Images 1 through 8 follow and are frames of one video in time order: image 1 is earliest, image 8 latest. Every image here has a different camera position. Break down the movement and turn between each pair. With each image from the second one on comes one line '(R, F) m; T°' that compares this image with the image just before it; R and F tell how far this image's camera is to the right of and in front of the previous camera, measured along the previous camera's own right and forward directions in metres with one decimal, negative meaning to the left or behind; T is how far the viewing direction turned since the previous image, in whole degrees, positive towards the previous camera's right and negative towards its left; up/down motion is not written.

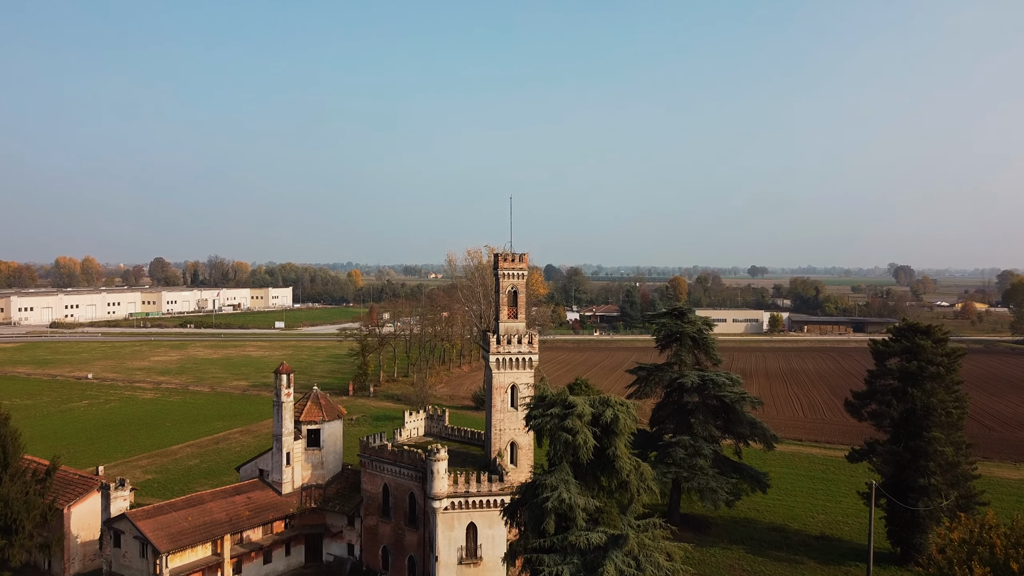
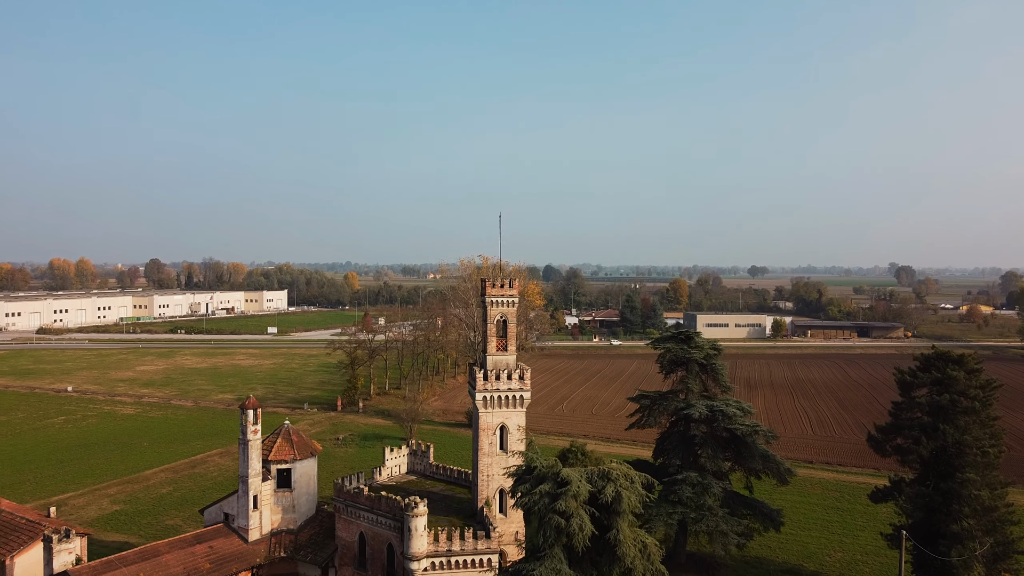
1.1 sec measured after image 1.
(+0.3, +2.9) m; 0°
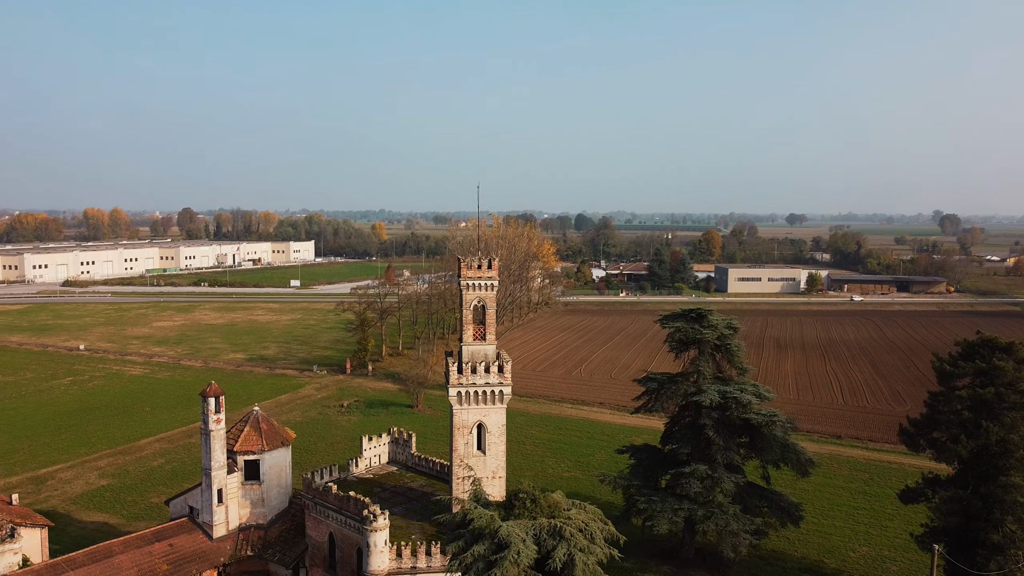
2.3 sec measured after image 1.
(+1.5, +3.1) m; -2°
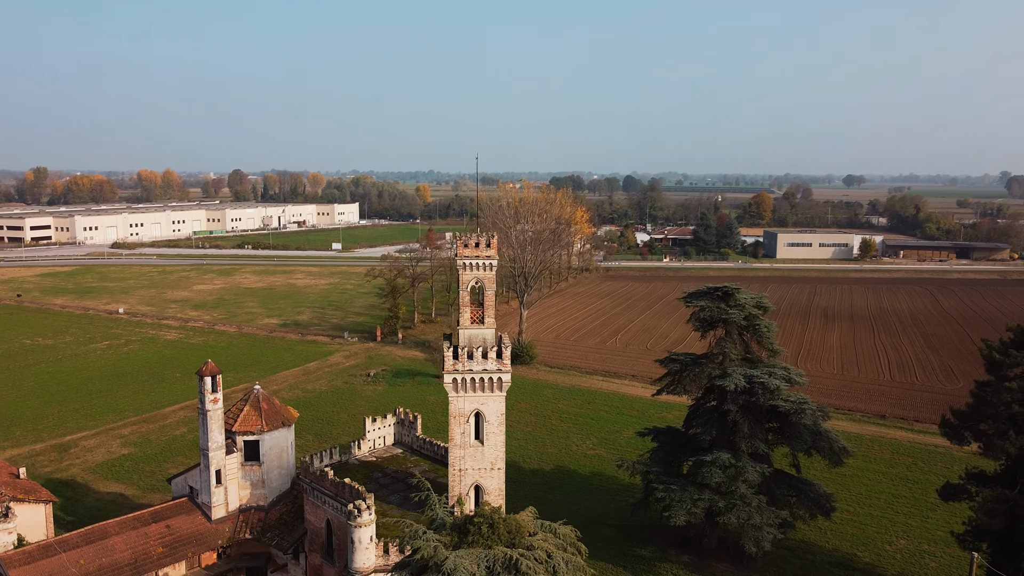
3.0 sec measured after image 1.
(+1.2, +1.6) m; -3°
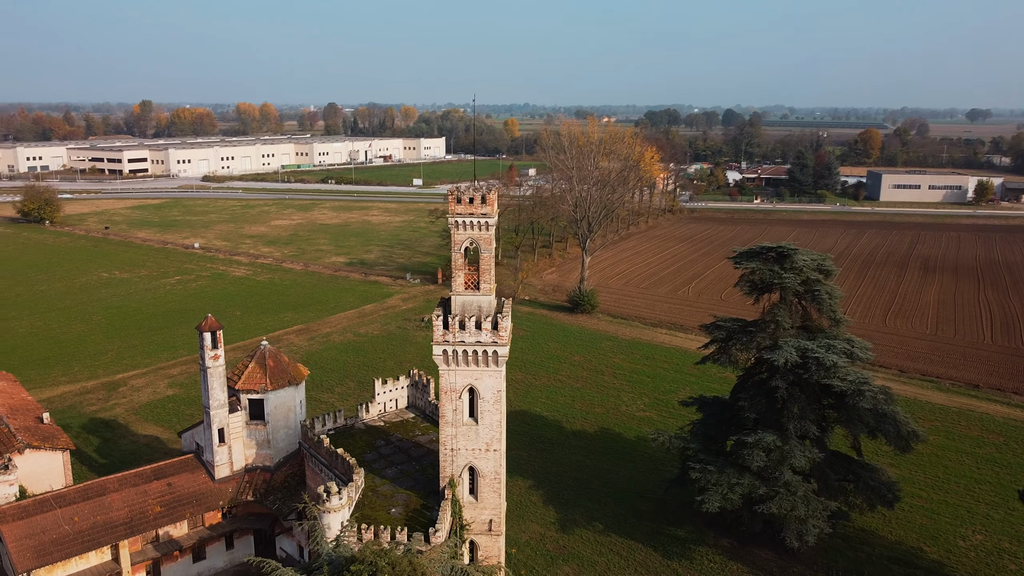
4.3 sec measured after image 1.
(+2.1, +2.6) m; -7°
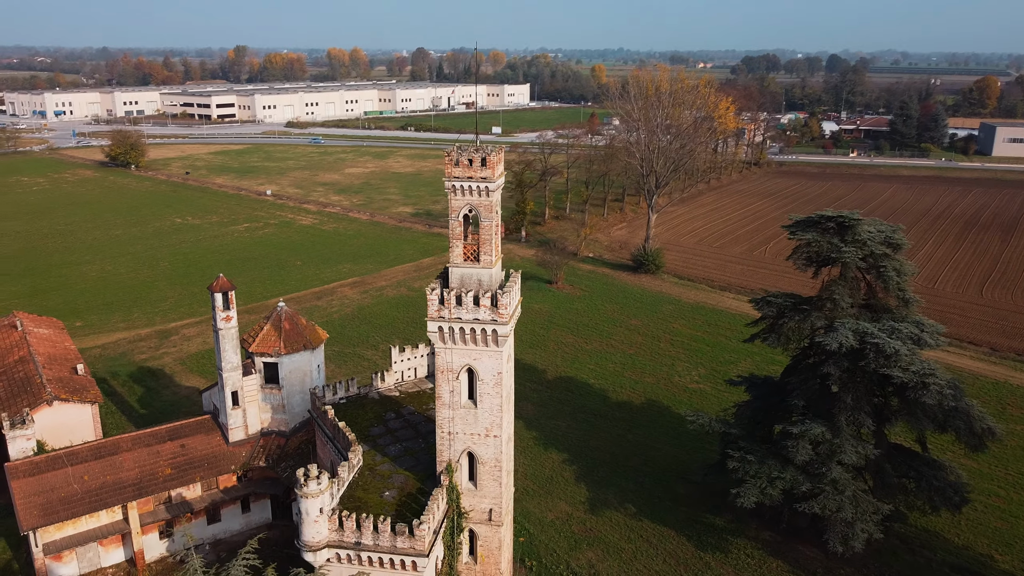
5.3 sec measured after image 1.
(+1.7, +1.9) m; -6°
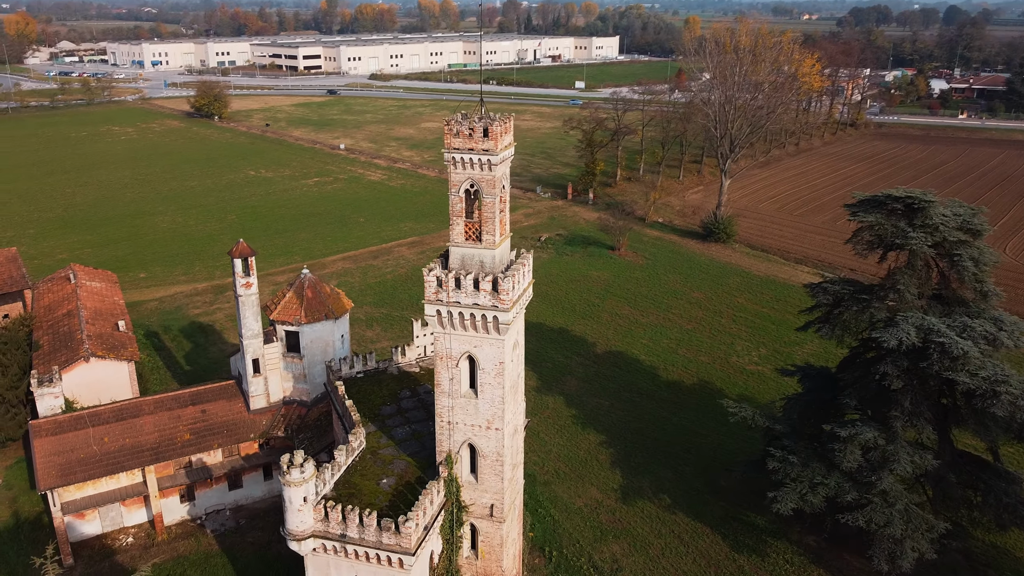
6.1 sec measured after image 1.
(+1.5, +1.5) m; -6°
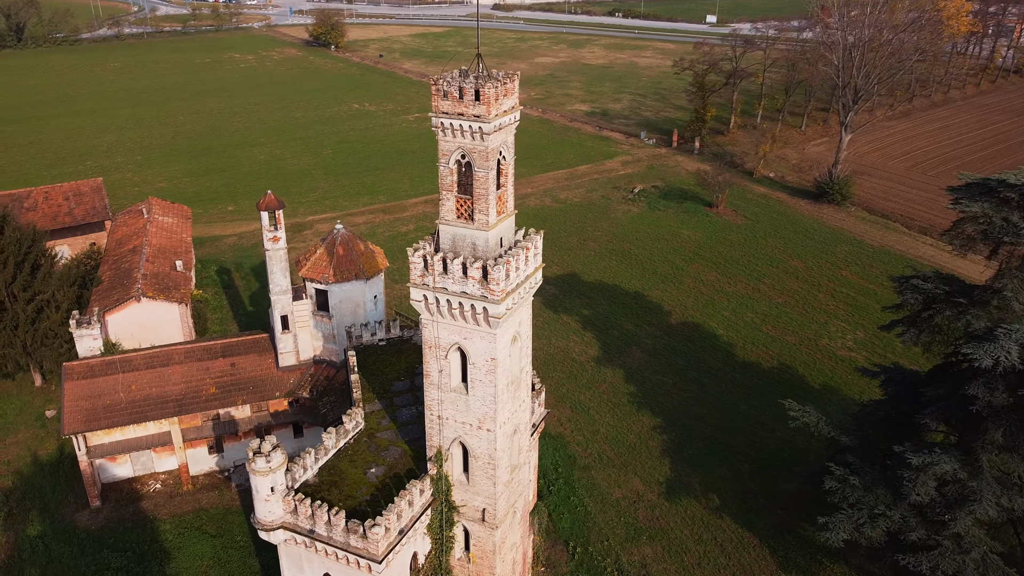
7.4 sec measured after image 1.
(+2.1, +2.2) m; -9°
